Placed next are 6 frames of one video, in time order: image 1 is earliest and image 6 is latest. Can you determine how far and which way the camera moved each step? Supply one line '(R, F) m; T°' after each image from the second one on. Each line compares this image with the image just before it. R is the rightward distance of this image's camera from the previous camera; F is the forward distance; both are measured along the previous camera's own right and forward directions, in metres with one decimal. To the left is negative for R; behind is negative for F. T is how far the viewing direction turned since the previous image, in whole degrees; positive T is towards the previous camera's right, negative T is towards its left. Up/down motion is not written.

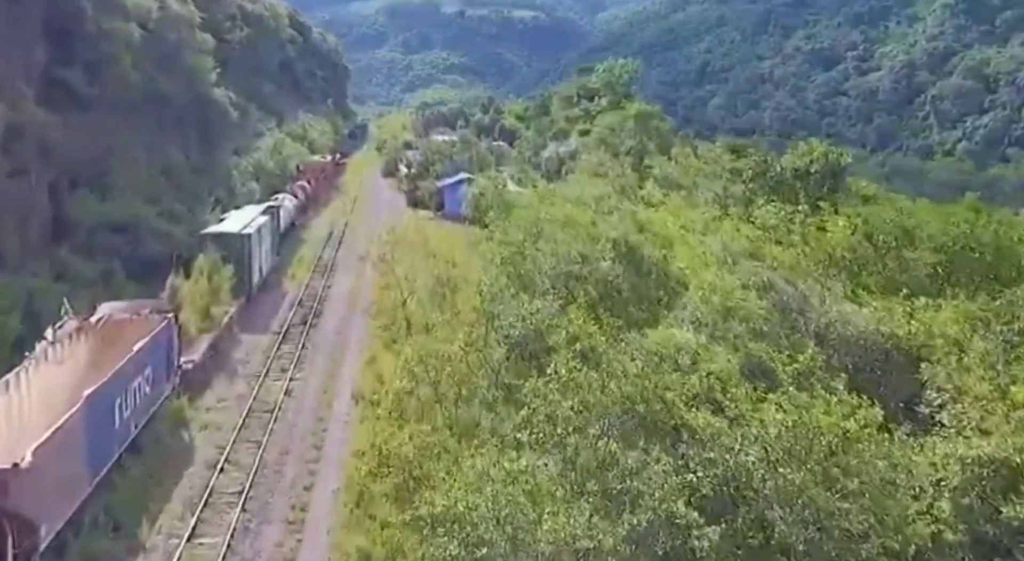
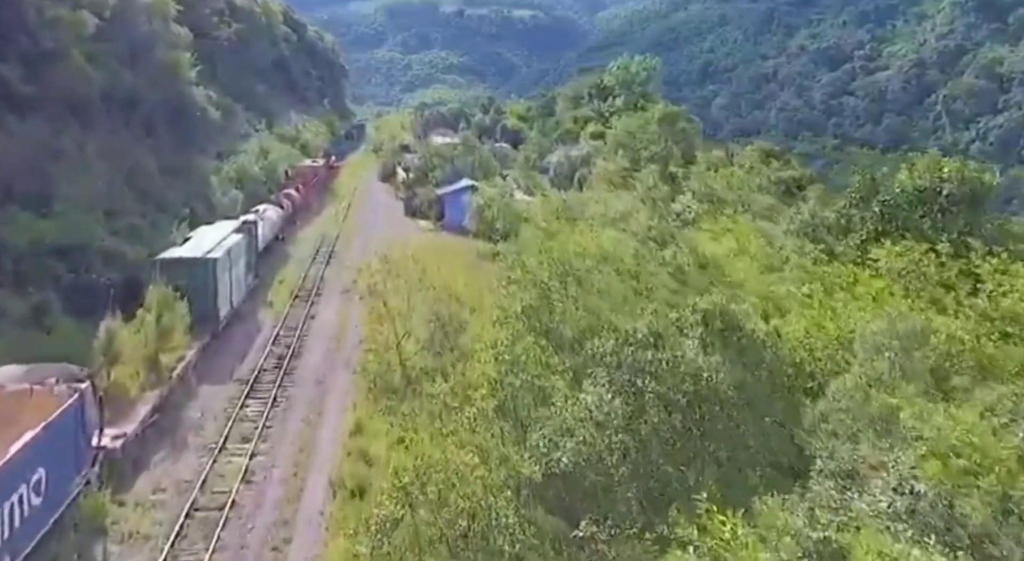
(-0.4, +4.3) m; 0°
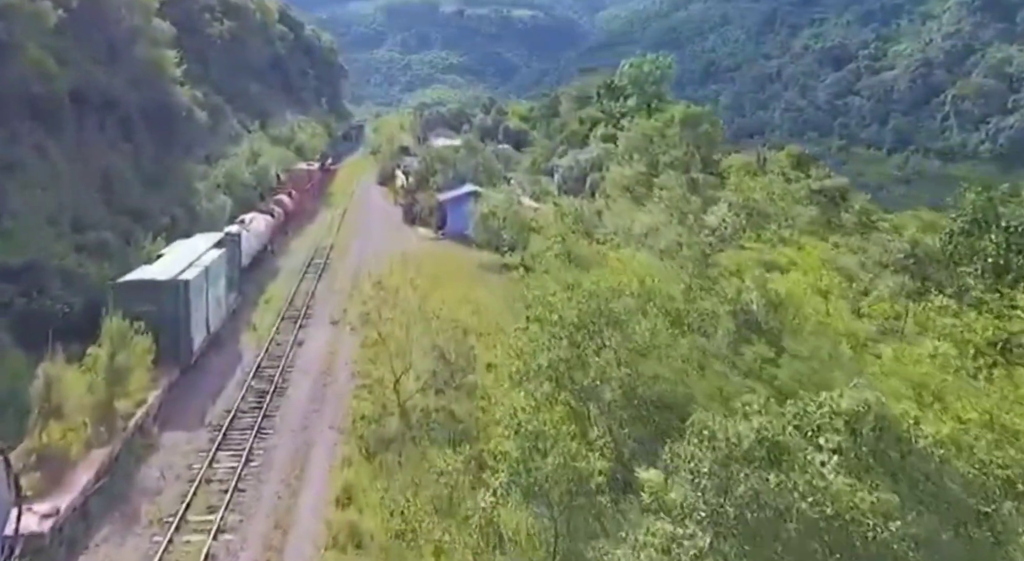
(-0.3, +2.8) m; 0°
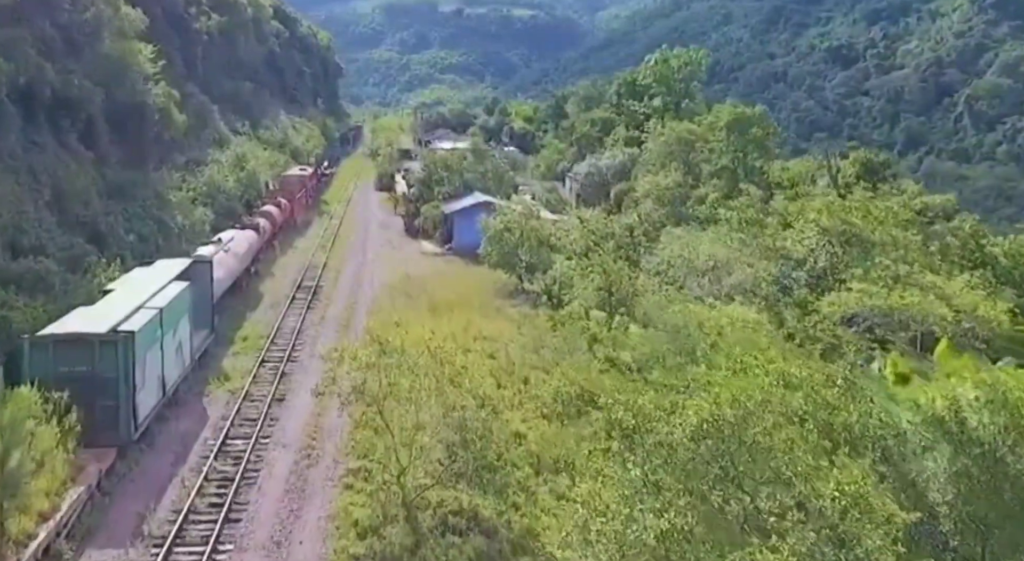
(-0.7, +4.5) m; 0°
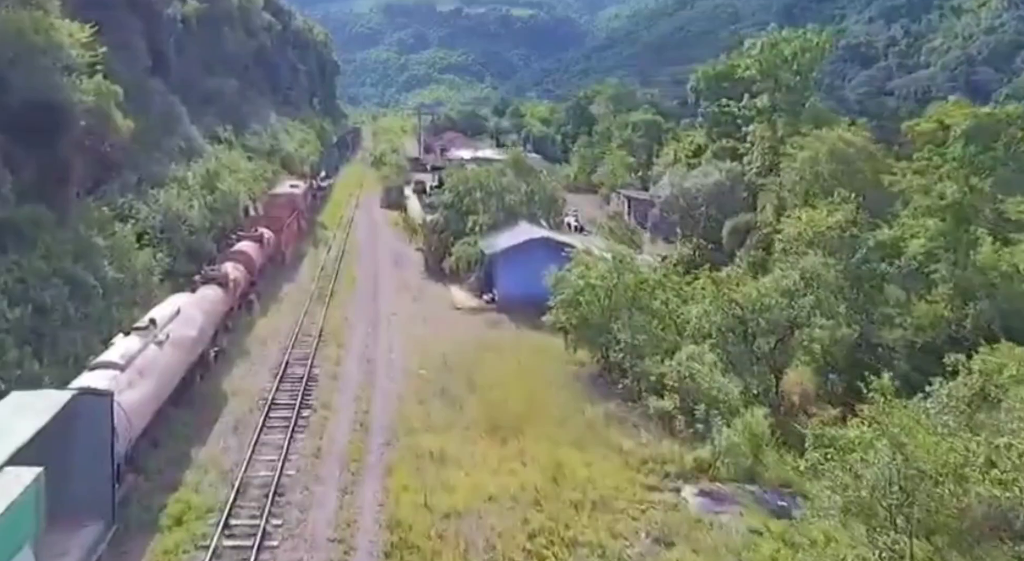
(-2.3, +10.5) m; 0°
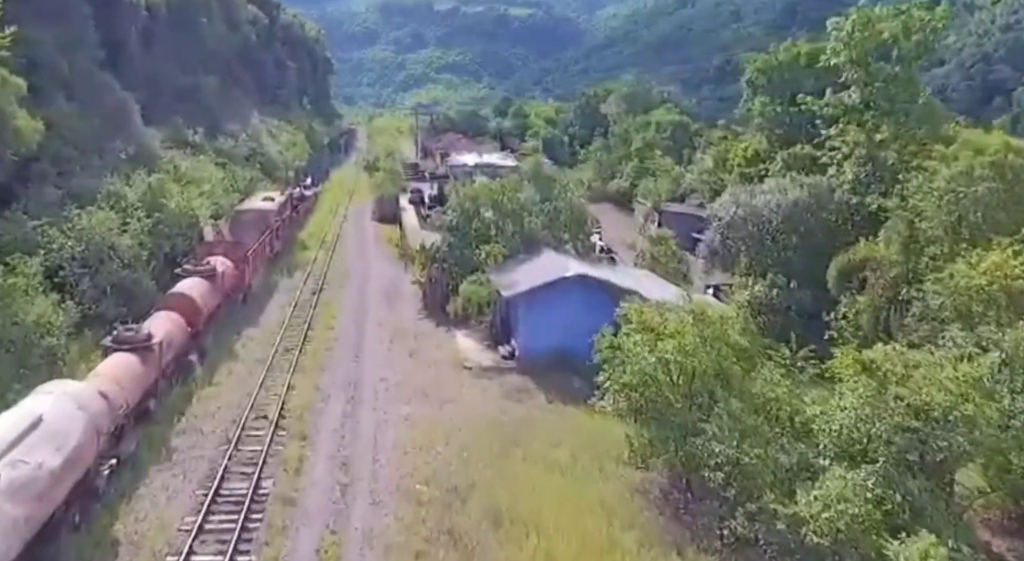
(-0.7, +6.9) m; 0°
